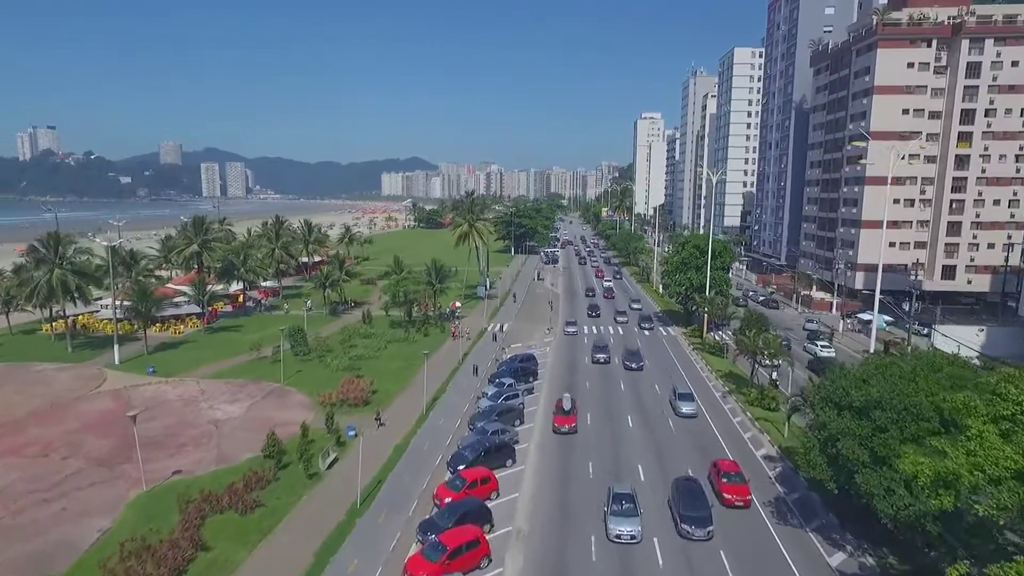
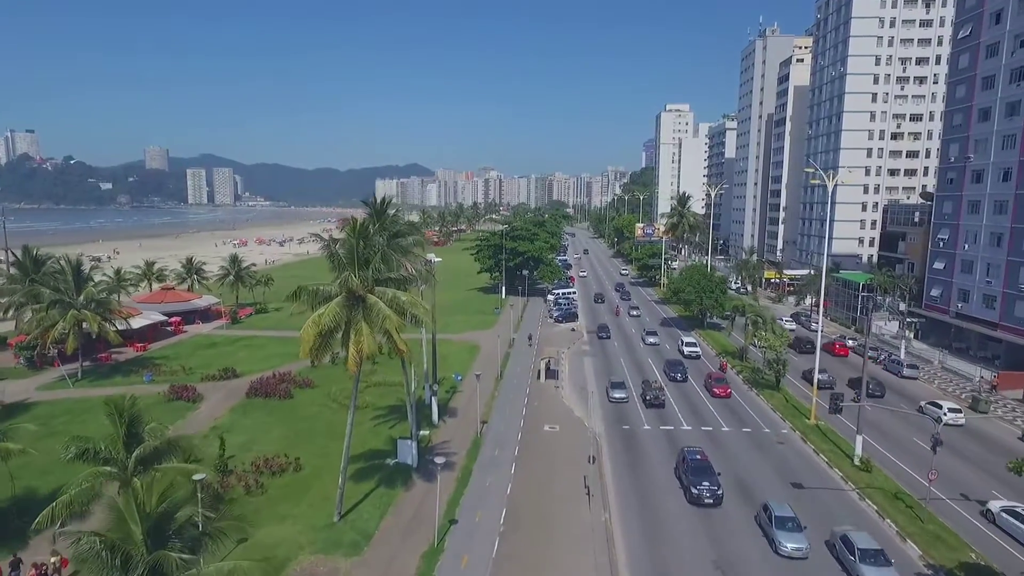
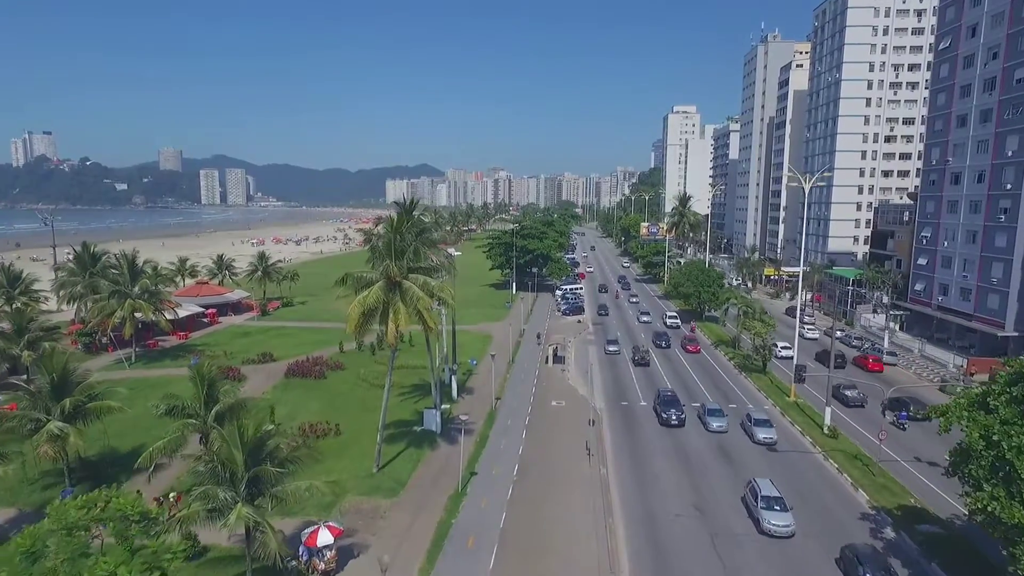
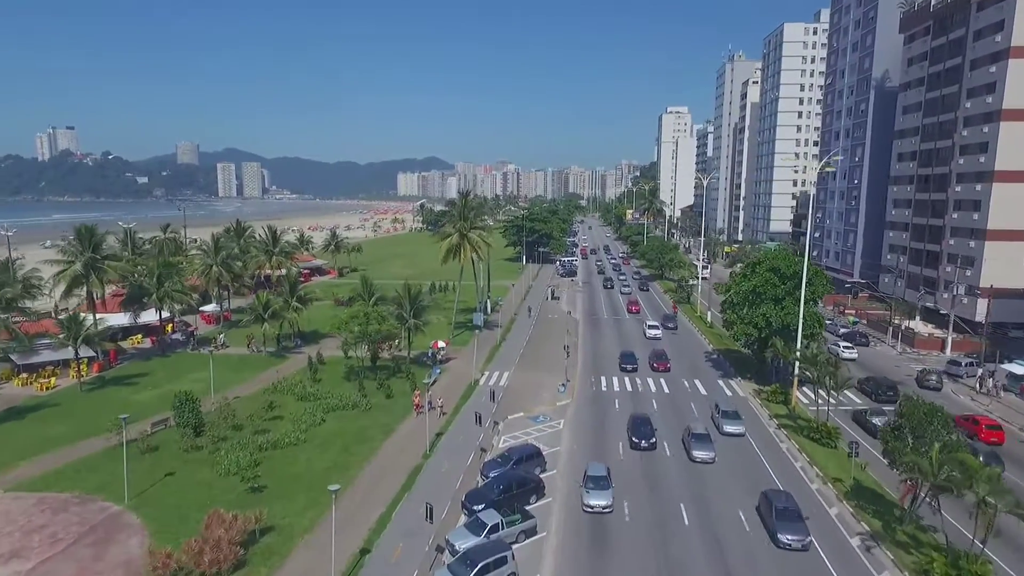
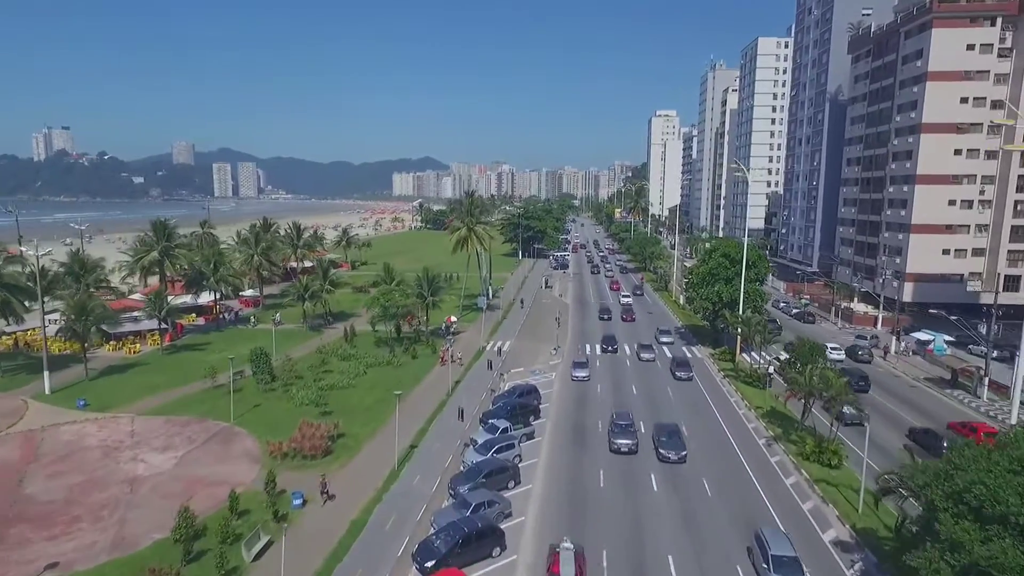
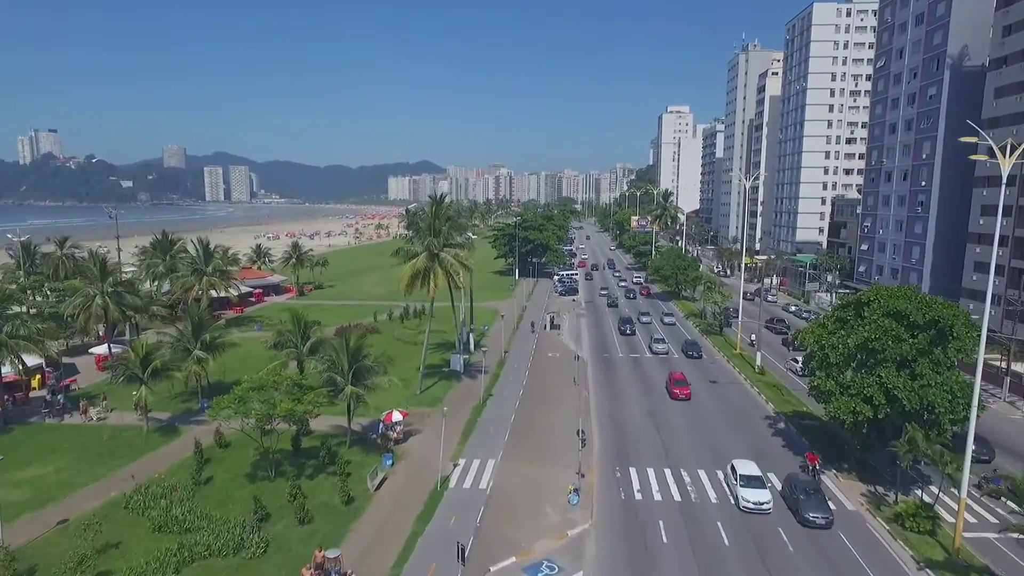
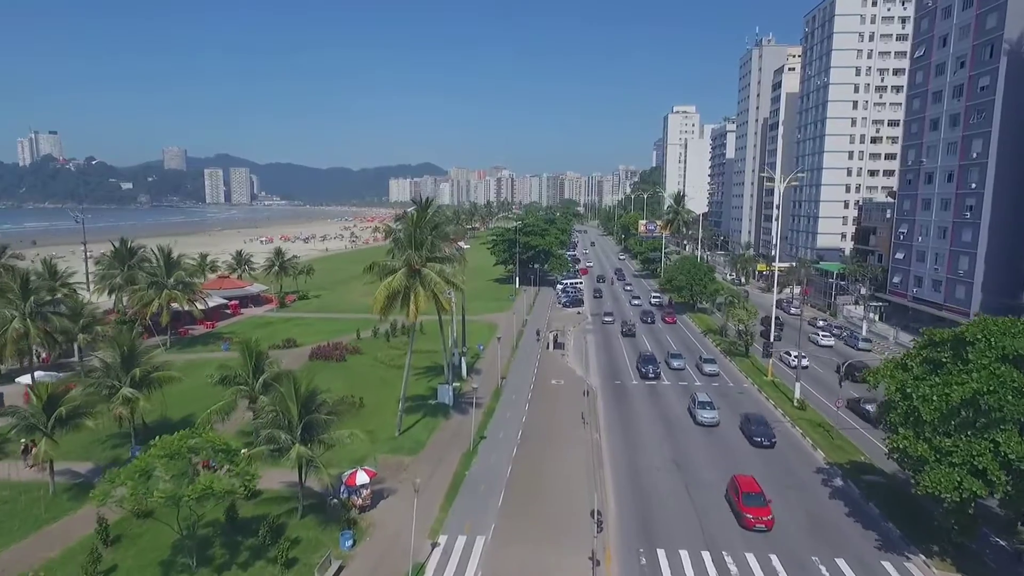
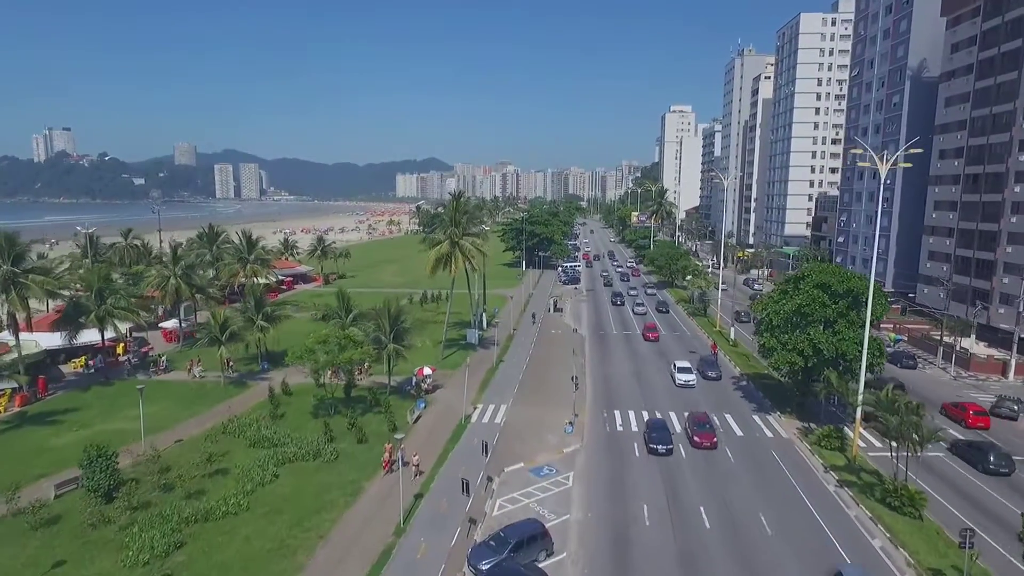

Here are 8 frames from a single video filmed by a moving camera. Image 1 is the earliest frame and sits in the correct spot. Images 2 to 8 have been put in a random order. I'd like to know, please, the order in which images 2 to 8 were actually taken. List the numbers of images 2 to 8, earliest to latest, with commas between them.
5, 4, 8, 6, 7, 3, 2
